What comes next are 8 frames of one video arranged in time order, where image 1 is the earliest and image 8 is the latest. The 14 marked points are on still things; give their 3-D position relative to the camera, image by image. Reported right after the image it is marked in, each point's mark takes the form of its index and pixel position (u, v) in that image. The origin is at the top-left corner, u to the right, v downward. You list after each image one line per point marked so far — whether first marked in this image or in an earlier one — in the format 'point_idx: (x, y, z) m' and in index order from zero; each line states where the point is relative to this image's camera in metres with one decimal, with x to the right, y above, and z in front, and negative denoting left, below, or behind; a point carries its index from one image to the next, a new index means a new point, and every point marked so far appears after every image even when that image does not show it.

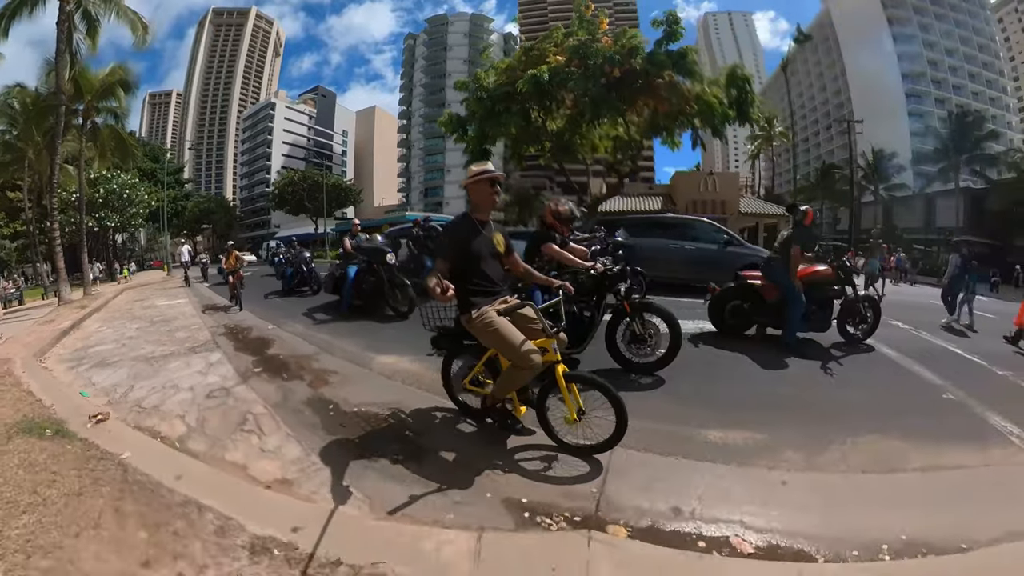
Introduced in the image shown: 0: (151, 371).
0: (-4.2, -0.9, +6.2) m
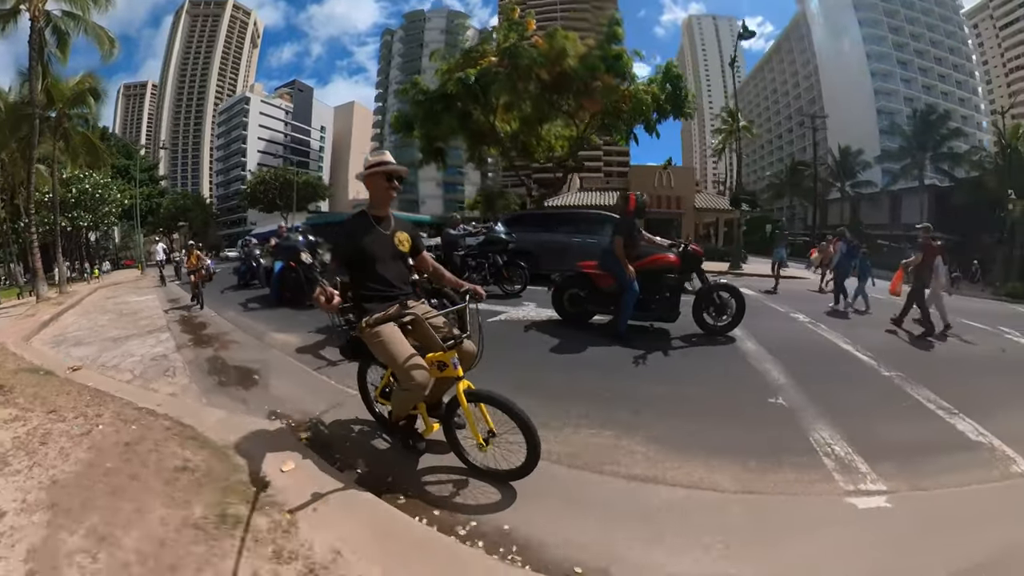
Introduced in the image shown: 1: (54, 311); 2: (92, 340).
0: (-5.1, -0.8, +6.9) m
1: (-10.1, -0.4, +11.9) m
2: (-6.4, -0.7, +8.1) m
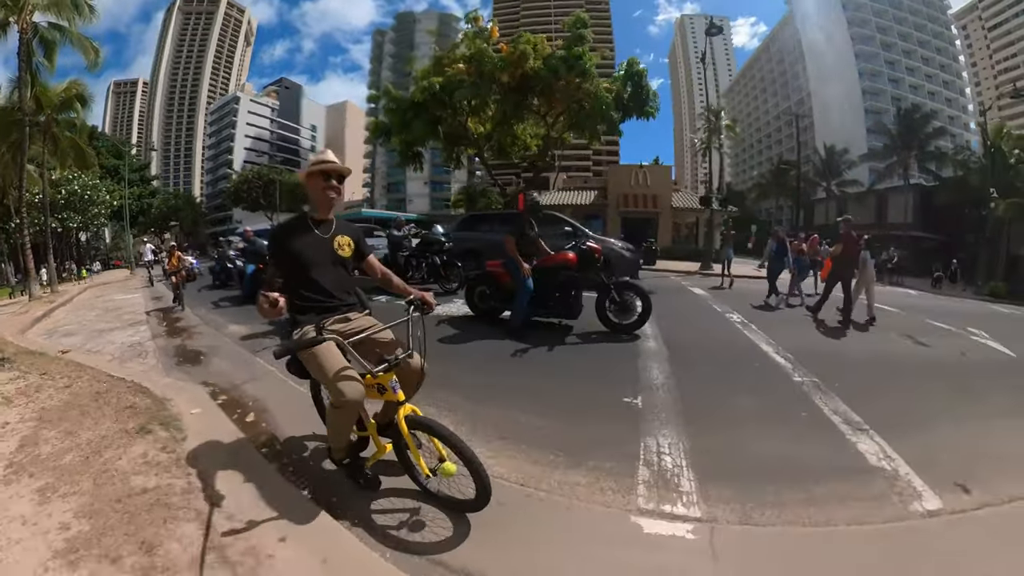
0: (-5.6, -0.7, +7.3) m
1: (-10.7, -0.4, +12.3) m
2: (-6.9, -0.6, +8.5) m
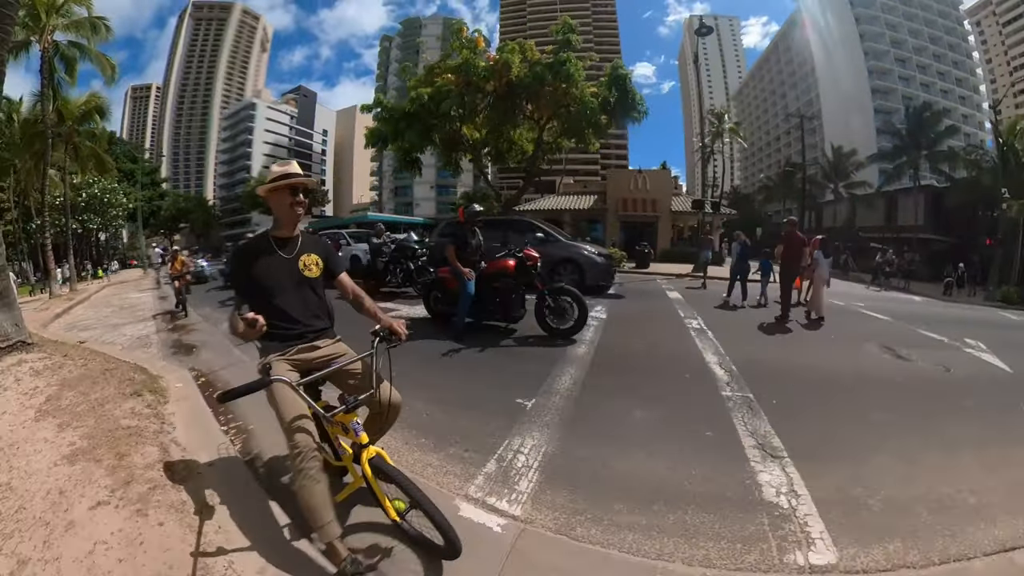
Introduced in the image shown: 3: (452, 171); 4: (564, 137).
0: (-5.9, -0.7, +7.9) m
1: (-10.9, -0.4, +13.0) m
2: (-7.2, -0.6, +9.1) m
3: (-2.0, +3.8, +17.3) m
4: (+1.5, +4.4, +15.6) m
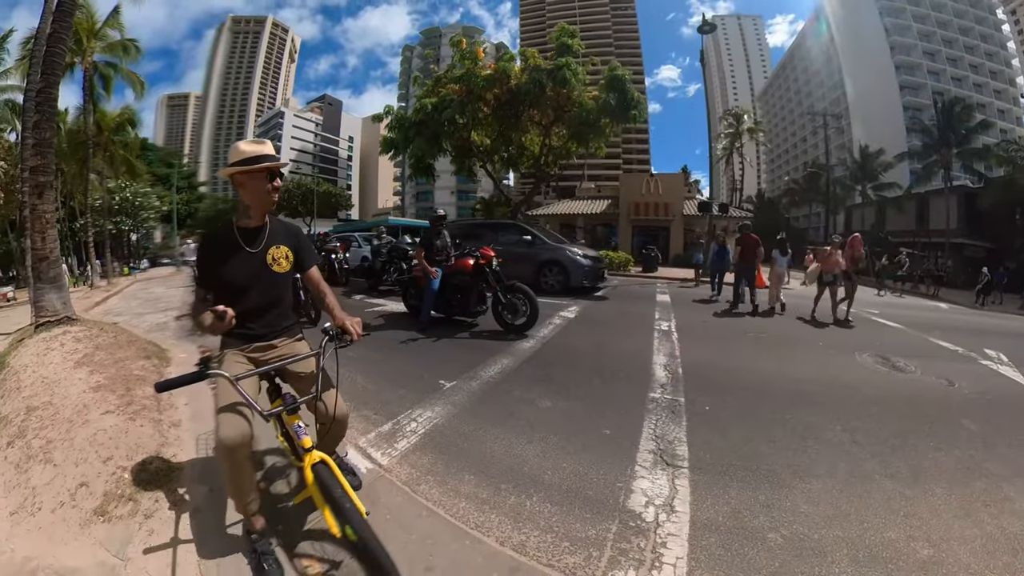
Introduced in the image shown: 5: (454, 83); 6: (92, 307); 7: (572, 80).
0: (-5.9, -0.7, +8.5) m
1: (-10.6, -0.4, +13.9) m
2: (-7.1, -0.6, +9.8) m
3: (-1.5, +3.7, +17.8) m
4: (+1.8, +4.4, +15.9) m
5: (-1.5, +5.7, +14.9) m
6: (-8.4, -0.6, +10.7) m
7: (+1.6, +5.4, +13.8) m
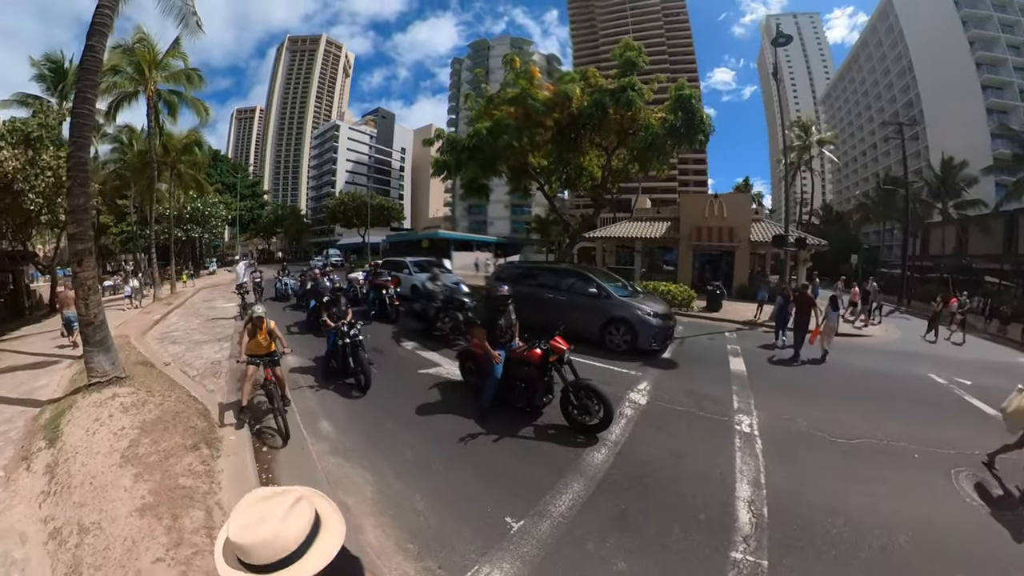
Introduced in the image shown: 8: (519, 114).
0: (-5.1, -1.0, +8.7) m
1: (-9.3, -0.6, +14.4) m
2: (-6.2, -0.9, +10.1) m
3: (+0.3, +3.1, +17.6) m
4: (+3.5, +3.7, +15.4) m
5: (+0.1, +5.1, +14.7) m
6: (-7.4, -0.8, +11.1) m
7: (+3.0, +4.8, +13.4) m
8: (+0.3, +4.9, +14.7) m
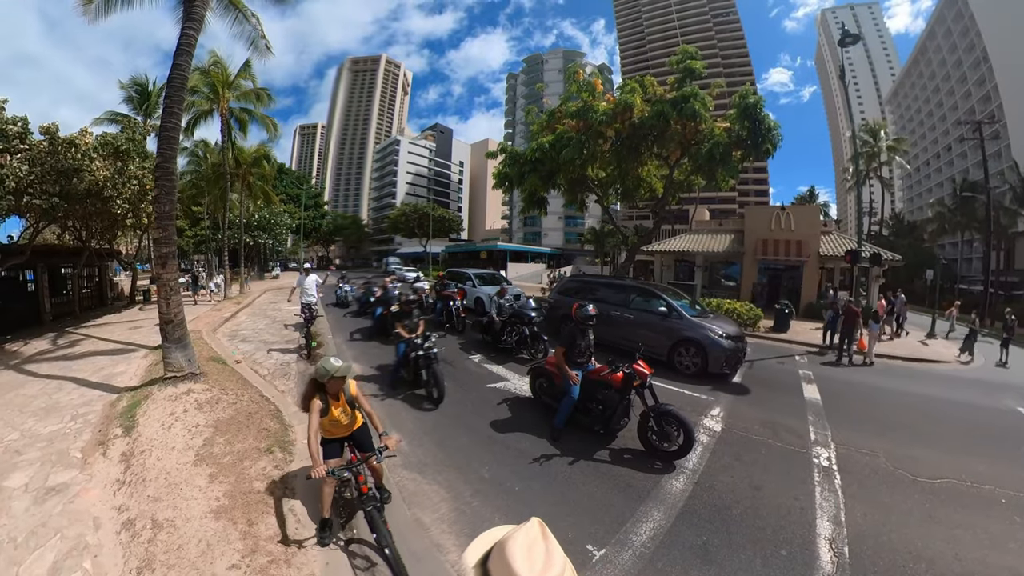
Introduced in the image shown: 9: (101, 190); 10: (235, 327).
0: (-4.1, -1.1, +9.1) m
1: (-7.8, -0.7, +15.2) m
2: (-5.1, -1.0, +10.6) m
3: (+2.1, +2.7, +17.6) m
4: (+5.1, +3.3, +15.1) m
5: (+1.7, +4.8, +14.8) m
6: (-6.2, -0.9, +11.7) m
7: (+4.5, +4.4, +13.1) m
8: (+1.9, +4.5, +14.7) m
9: (-9.8, +2.3, +12.8) m
10: (-6.1, -0.9, +11.8) m
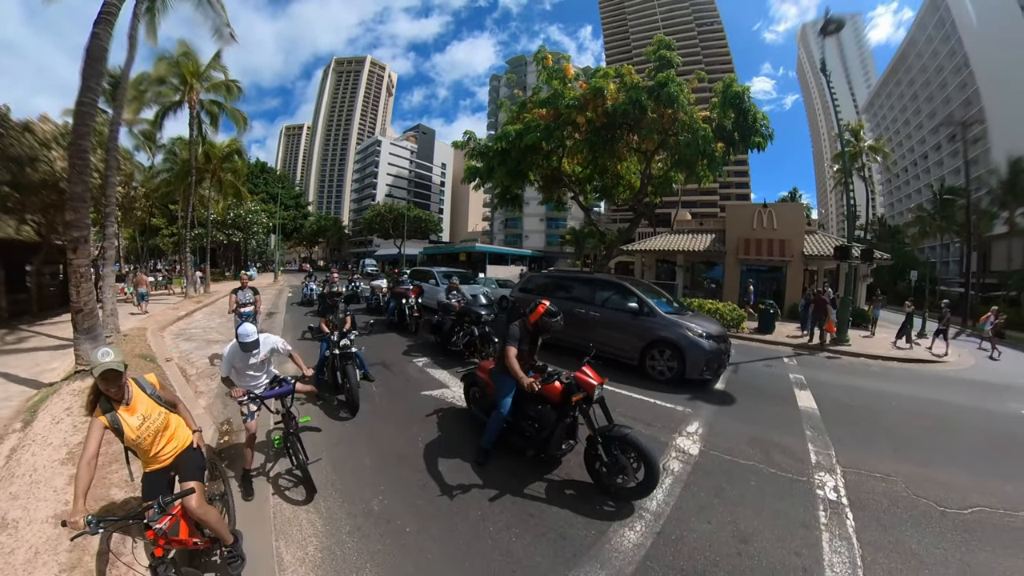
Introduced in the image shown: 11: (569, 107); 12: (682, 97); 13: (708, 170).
0: (-4.6, -1.1, +8.3) m
1: (-8.5, -0.7, +14.3) m
2: (-5.7, -1.0, +9.8) m
3: (+1.4, +2.7, +16.9) m
4: (+4.4, +3.2, +14.6) m
5: (+1.0, +4.8, +14.1) m
6: (-6.8, -0.9, +10.9) m
7: (+3.9, +4.4, +12.6) m
8: (+1.3, +4.5, +14.1) m
9: (-10.3, +2.3, +11.9) m
10: (-6.6, -0.9, +10.9) m
11: (+1.8, +4.7, +14.0) m
12: (+4.1, +4.4, +12.6) m
13: (+4.9, +2.9, +13.4) m
